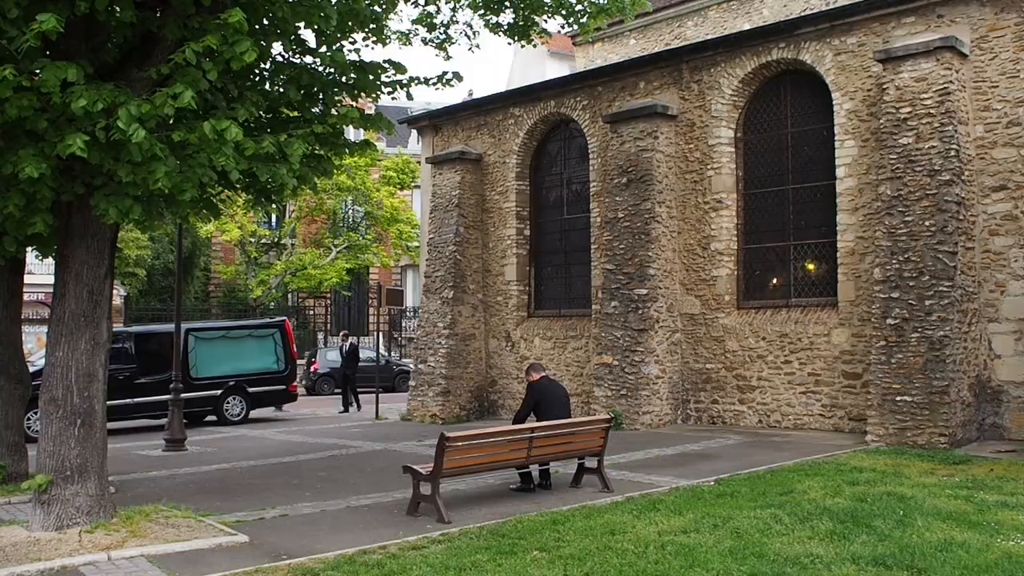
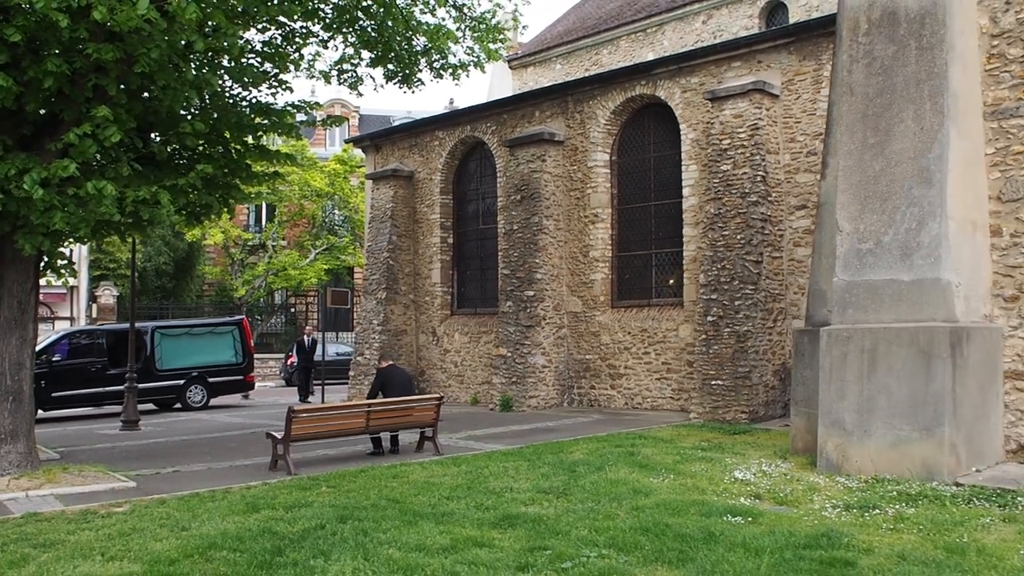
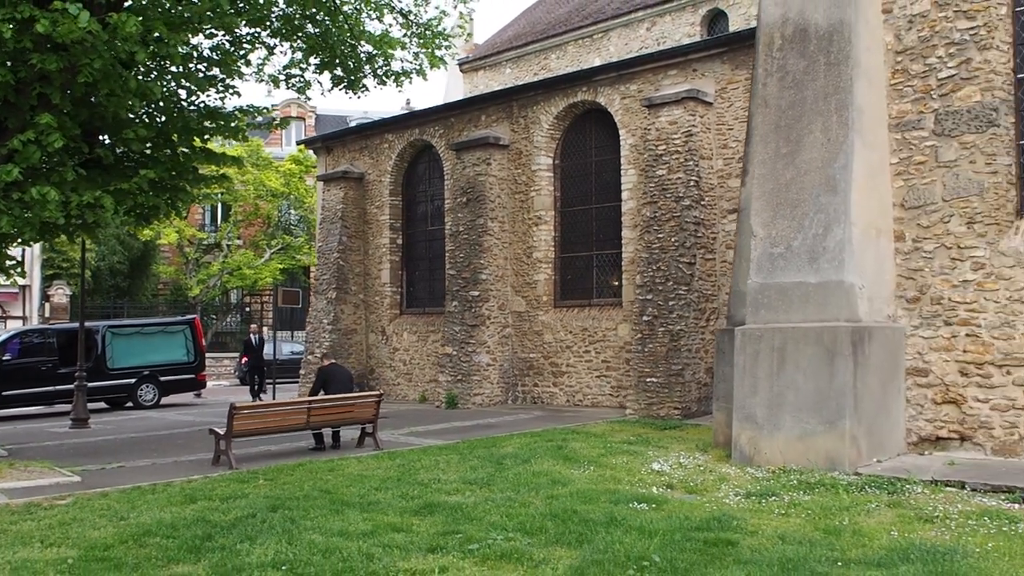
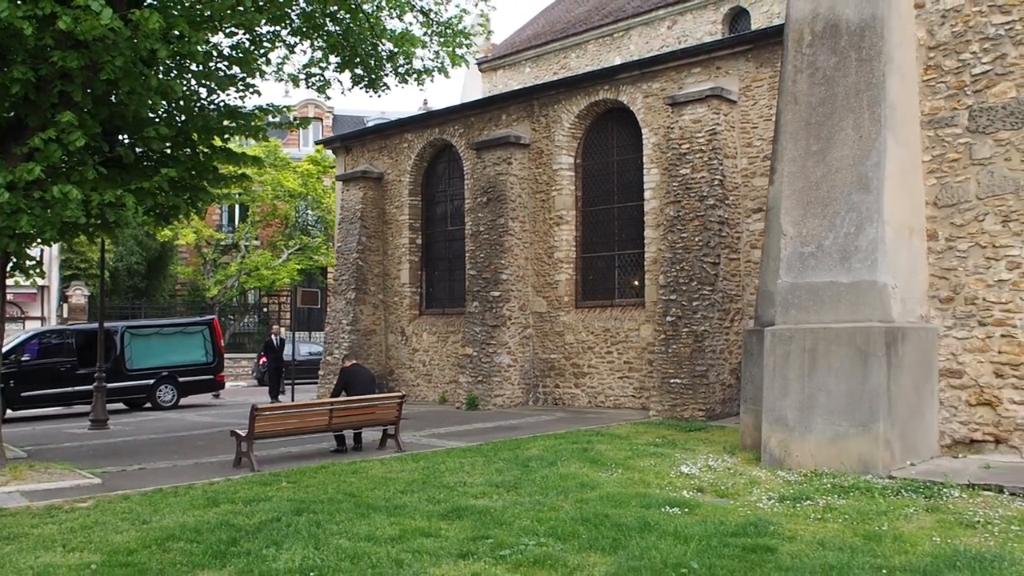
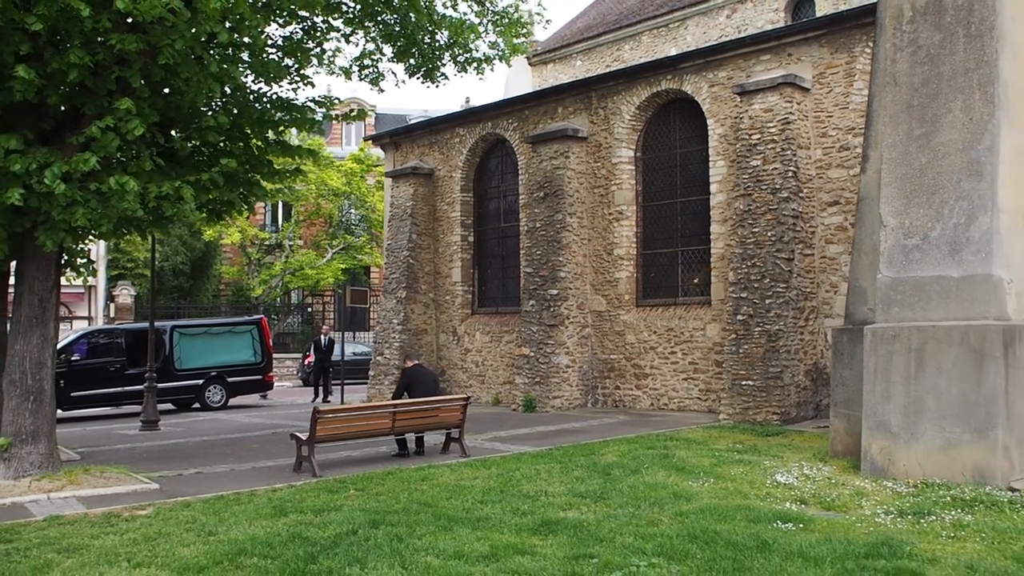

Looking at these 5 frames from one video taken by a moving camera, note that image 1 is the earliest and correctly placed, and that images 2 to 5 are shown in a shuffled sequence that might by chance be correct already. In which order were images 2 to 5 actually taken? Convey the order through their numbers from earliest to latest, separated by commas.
5, 2, 4, 3
